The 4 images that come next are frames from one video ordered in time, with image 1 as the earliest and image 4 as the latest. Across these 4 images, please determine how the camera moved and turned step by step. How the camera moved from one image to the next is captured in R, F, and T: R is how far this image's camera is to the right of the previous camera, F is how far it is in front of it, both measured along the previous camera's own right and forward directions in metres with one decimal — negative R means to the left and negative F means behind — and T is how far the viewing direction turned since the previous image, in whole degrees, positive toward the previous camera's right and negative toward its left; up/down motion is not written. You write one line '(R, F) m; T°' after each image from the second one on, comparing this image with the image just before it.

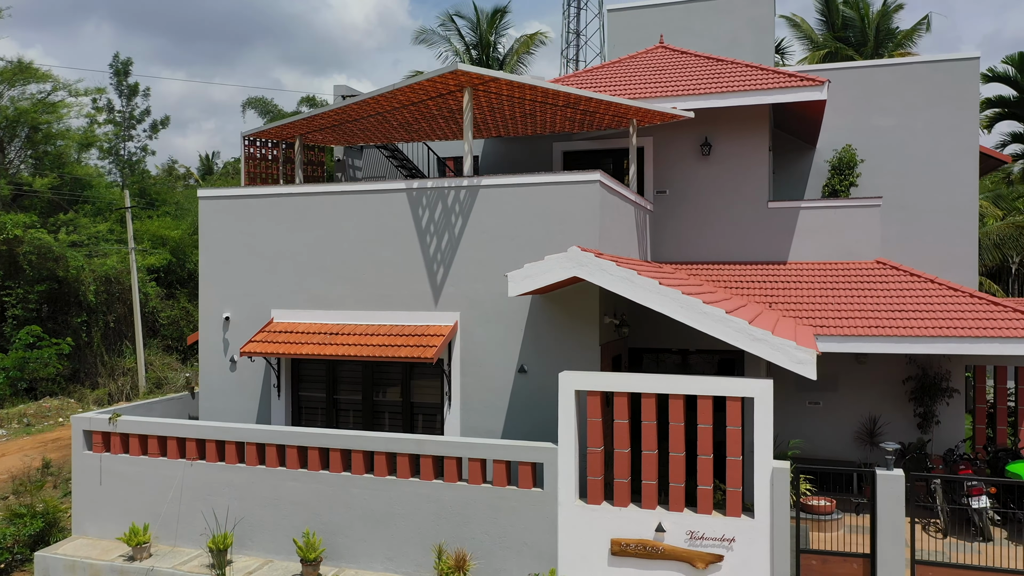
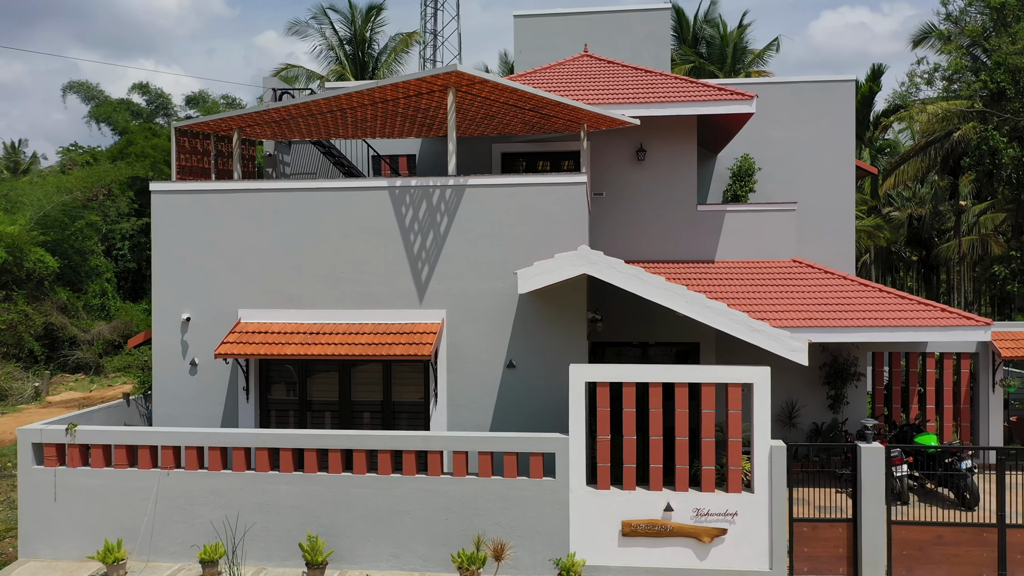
(-2.2, -0.1) m; +12°
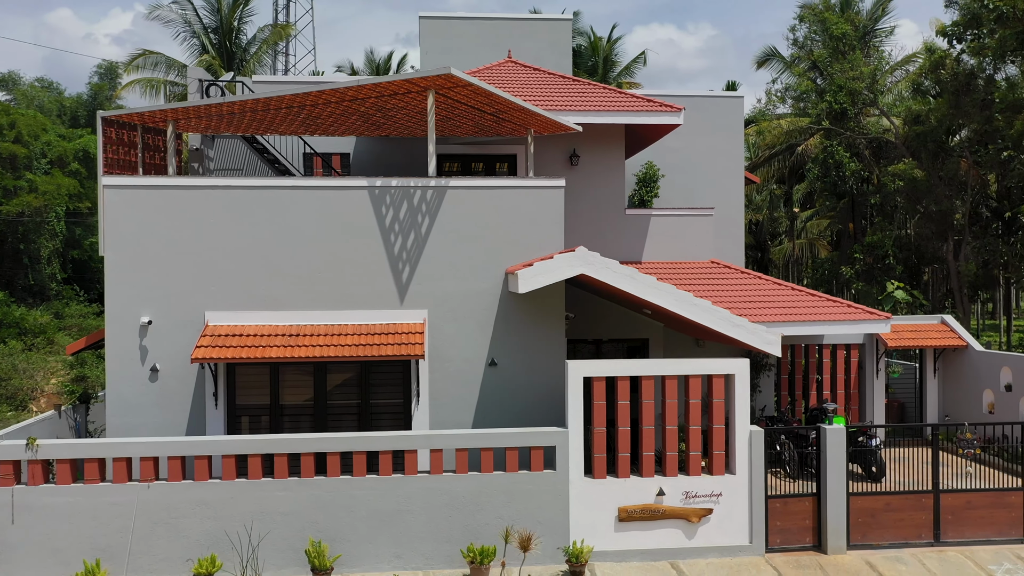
(-2.2, -0.1) m; +12°
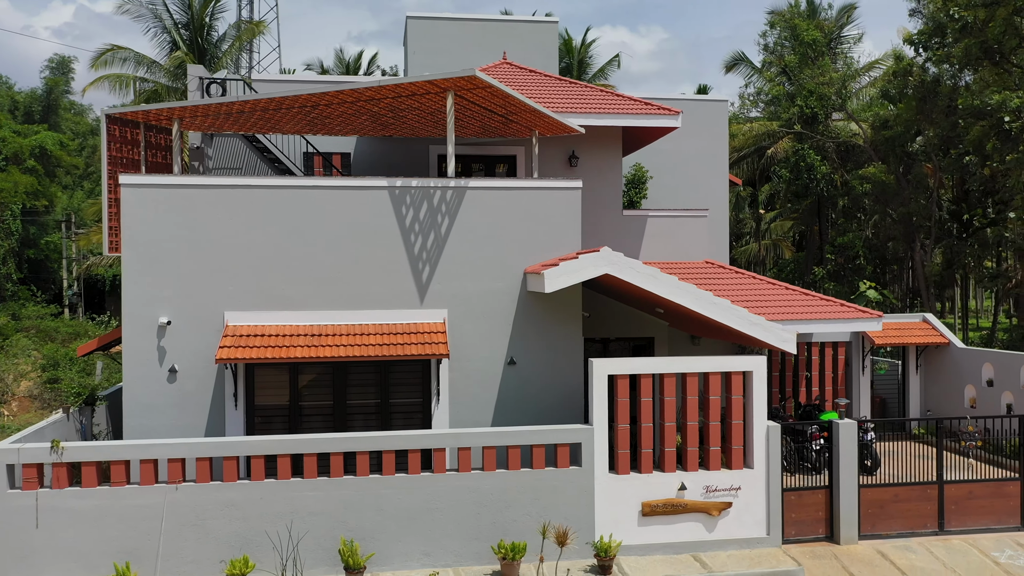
(-0.9, -0.1) m; +3°
